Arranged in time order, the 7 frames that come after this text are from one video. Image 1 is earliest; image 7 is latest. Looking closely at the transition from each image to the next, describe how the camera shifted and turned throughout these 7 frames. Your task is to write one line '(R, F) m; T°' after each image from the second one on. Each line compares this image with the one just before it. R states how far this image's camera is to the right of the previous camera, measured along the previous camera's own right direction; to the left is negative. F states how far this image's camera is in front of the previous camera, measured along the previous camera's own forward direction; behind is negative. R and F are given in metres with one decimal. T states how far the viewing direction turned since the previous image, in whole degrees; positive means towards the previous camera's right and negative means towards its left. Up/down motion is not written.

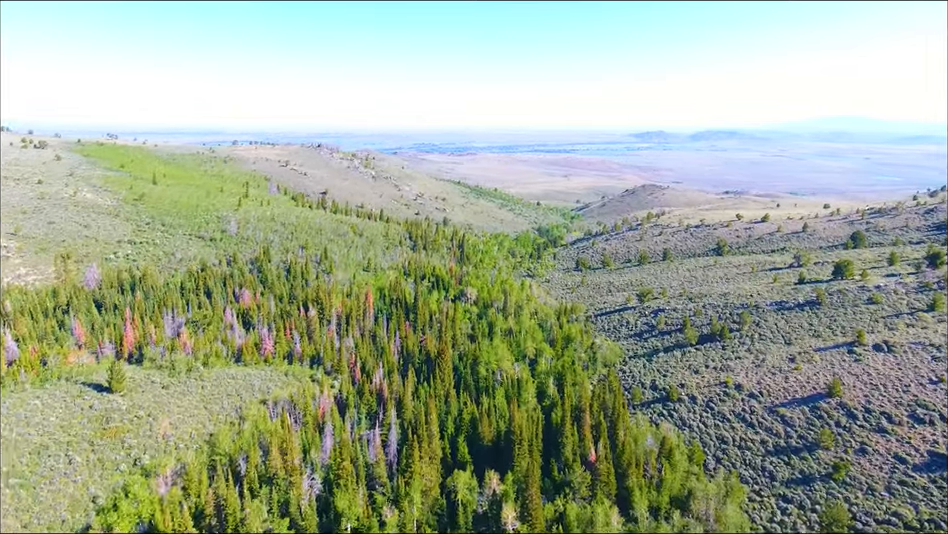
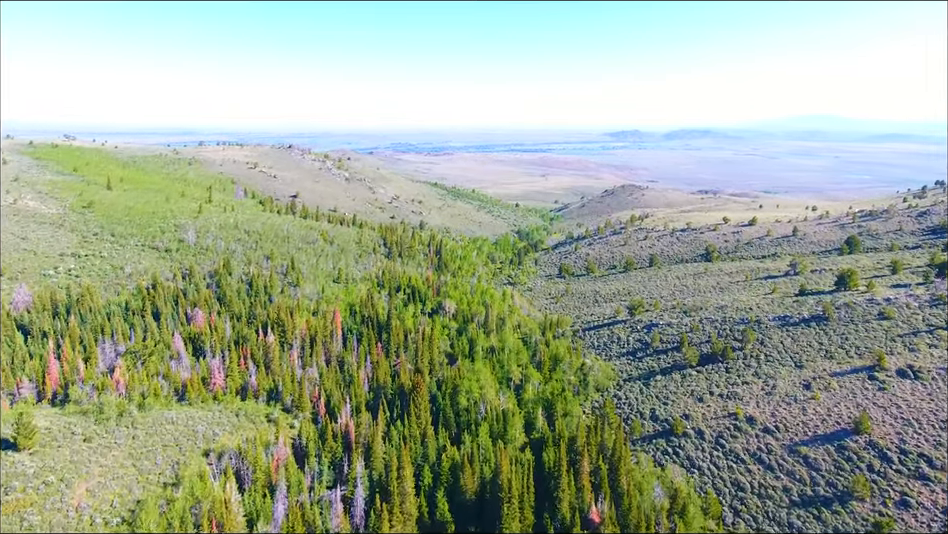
(0.0, +6.7) m; +2°
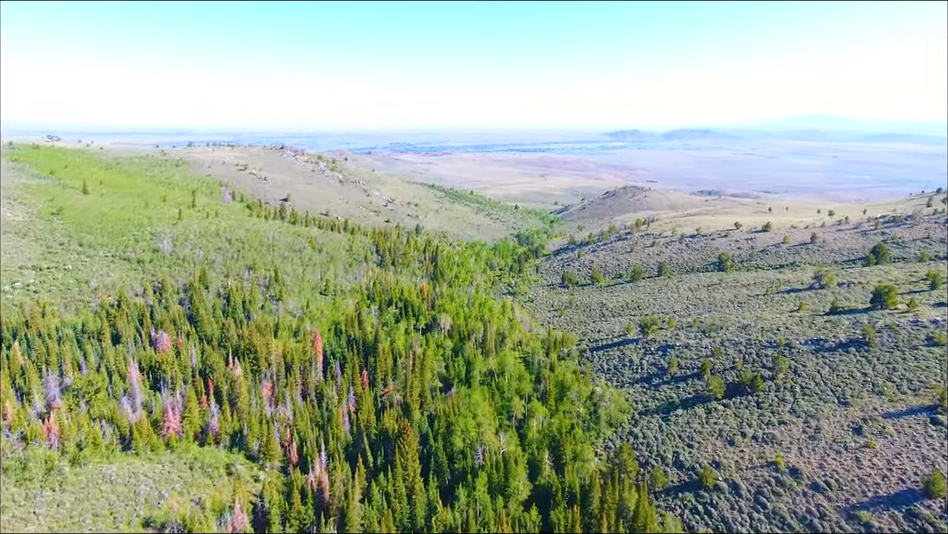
(+0.2, +7.3) m; 0°
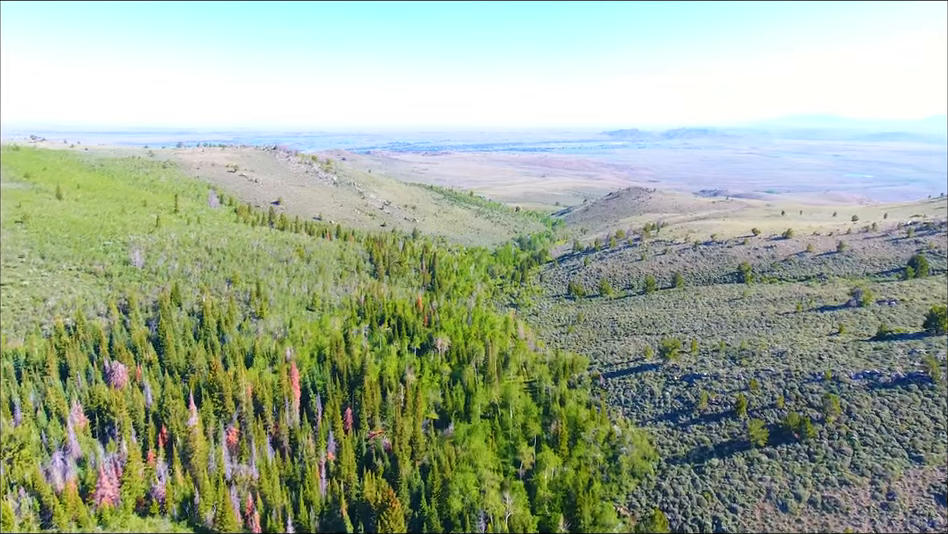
(0.0, +8.0) m; 0°
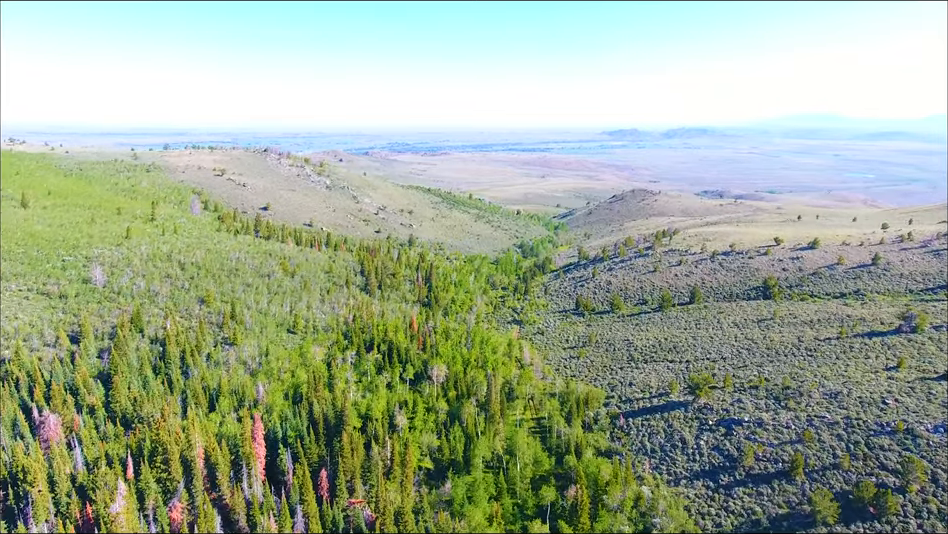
(-0.1, +9.0) m; 0°
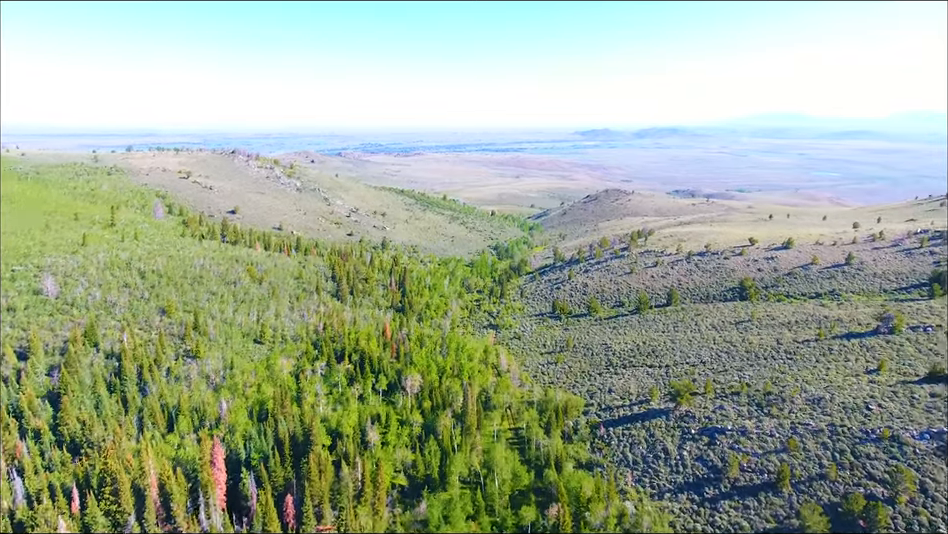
(+0.1, +2.2) m; +2°
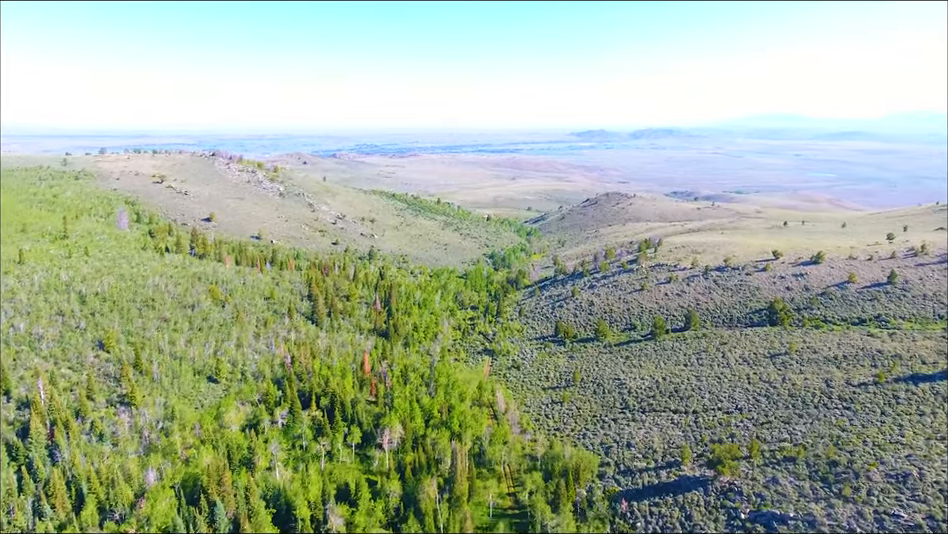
(+0.4, +11.2) m; 0°
